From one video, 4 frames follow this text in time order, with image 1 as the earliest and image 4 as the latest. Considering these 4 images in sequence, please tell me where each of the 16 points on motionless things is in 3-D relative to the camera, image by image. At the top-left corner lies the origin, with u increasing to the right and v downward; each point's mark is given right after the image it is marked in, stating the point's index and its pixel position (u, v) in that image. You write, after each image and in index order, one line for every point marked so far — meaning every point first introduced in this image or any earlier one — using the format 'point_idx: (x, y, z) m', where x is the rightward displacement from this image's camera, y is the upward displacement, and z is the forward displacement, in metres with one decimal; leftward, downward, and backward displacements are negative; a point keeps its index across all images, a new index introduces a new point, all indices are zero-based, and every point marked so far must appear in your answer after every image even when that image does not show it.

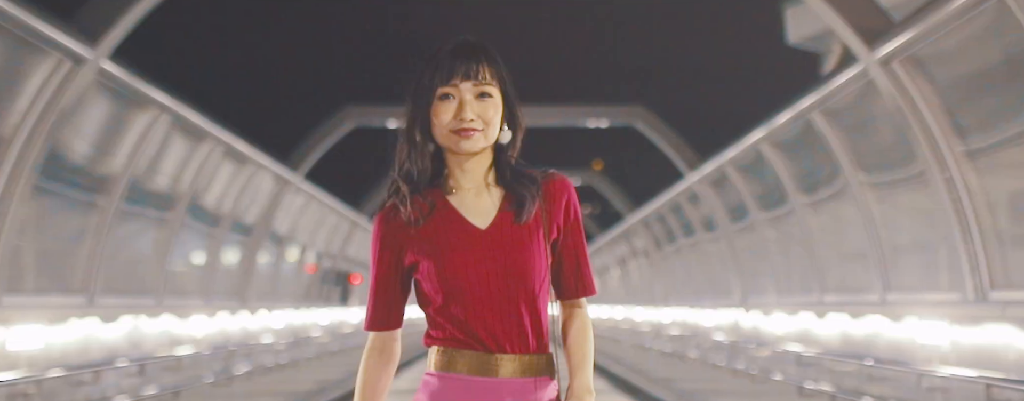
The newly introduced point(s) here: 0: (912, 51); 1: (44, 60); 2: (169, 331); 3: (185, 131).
0: (+4.1, +1.5, +5.6) m
1: (-5.2, +1.5, +6.3) m
2: (-5.9, -2.3, +9.9) m
3: (-5.5, +1.2, +9.3) m
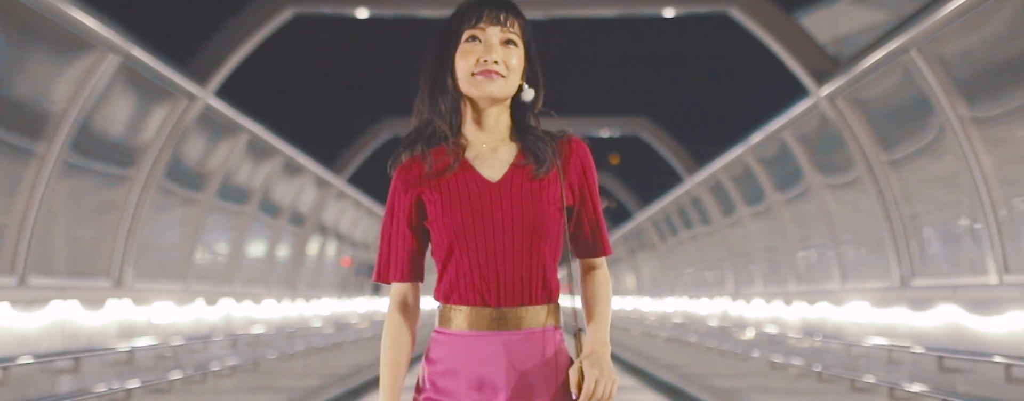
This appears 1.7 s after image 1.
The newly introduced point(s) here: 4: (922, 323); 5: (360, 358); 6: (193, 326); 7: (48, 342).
0: (+4.3, +1.4, +7.2) m
1: (-5.0, +1.4, +8.1) m
2: (-5.6, -2.4, +11.7) m
3: (-5.1, +1.1, +11.1) m
4: (+4.6, -1.4, +6.2) m
5: (-3.9, -4.0, +14.4) m
6: (-5.3, -2.1, +9.2) m
7: (-5.0, -1.5, +6.1) m
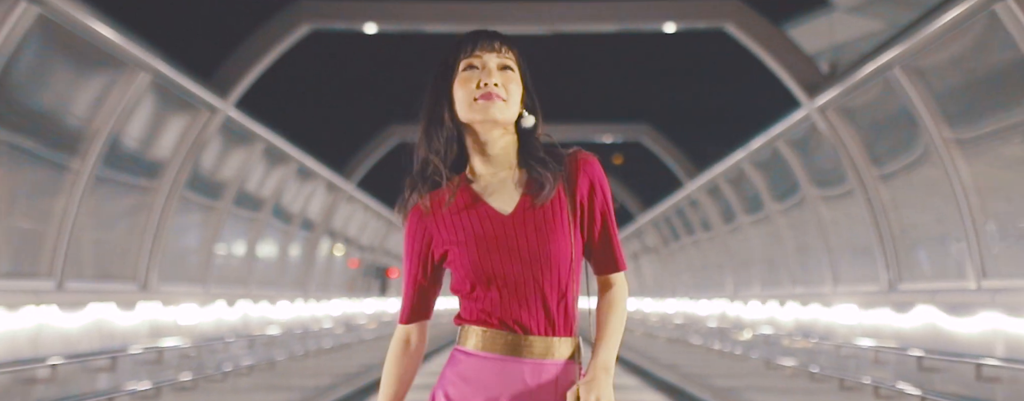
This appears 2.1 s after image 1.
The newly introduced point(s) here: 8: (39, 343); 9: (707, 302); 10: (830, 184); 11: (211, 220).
0: (+4.4, +1.3, +7.5) m
1: (-4.9, +1.3, +8.6) m
2: (-5.4, -2.5, +12.2) m
3: (-5.0, +1.0, +11.6) m
4: (+4.6, -1.5, +6.6) m
5: (-3.8, -4.2, +14.8) m
6: (-5.2, -2.2, +9.6) m
7: (-5.0, -1.6, +6.5) m
8: (-4.9, -1.5, +5.9) m
9: (+5.9, -3.1, +16.9) m
10: (+5.1, +0.3, +9.0) m
11: (-5.7, -0.4, +10.5) m
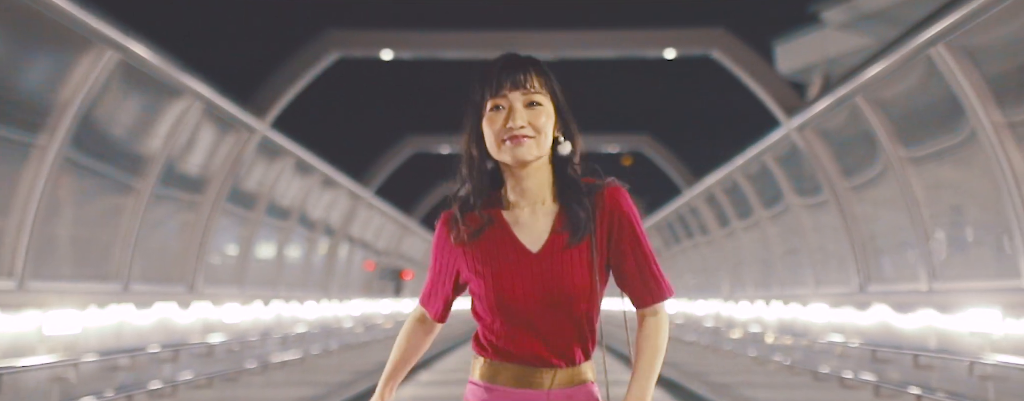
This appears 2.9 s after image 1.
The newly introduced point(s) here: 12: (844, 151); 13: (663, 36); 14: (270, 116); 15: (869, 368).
0: (+4.5, +1.1, +8.4) m
1: (-4.7, +1.1, +9.6) m
2: (-5.2, -2.7, +13.2) m
3: (-4.8, +0.8, +12.6) m
4: (+4.7, -1.6, +7.5) m
5: (-3.6, -4.4, +15.8) m
6: (-5.0, -2.4, +10.6) m
7: (-4.9, -1.8, +7.5) m
8: (-4.8, -1.7, +6.9) m
9: (+6.2, -3.3, +17.7) m
10: (+5.3, +0.1, +9.8) m
11: (-5.5, -0.6, +11.5) m
12: (+4.9, +0.7, +8.3) m
13: (+2.8, +3.1, +10.3) m
14: (-4.2, +1.5, +9.6) m
15: (+4.5, -2.1, +7.0) m
